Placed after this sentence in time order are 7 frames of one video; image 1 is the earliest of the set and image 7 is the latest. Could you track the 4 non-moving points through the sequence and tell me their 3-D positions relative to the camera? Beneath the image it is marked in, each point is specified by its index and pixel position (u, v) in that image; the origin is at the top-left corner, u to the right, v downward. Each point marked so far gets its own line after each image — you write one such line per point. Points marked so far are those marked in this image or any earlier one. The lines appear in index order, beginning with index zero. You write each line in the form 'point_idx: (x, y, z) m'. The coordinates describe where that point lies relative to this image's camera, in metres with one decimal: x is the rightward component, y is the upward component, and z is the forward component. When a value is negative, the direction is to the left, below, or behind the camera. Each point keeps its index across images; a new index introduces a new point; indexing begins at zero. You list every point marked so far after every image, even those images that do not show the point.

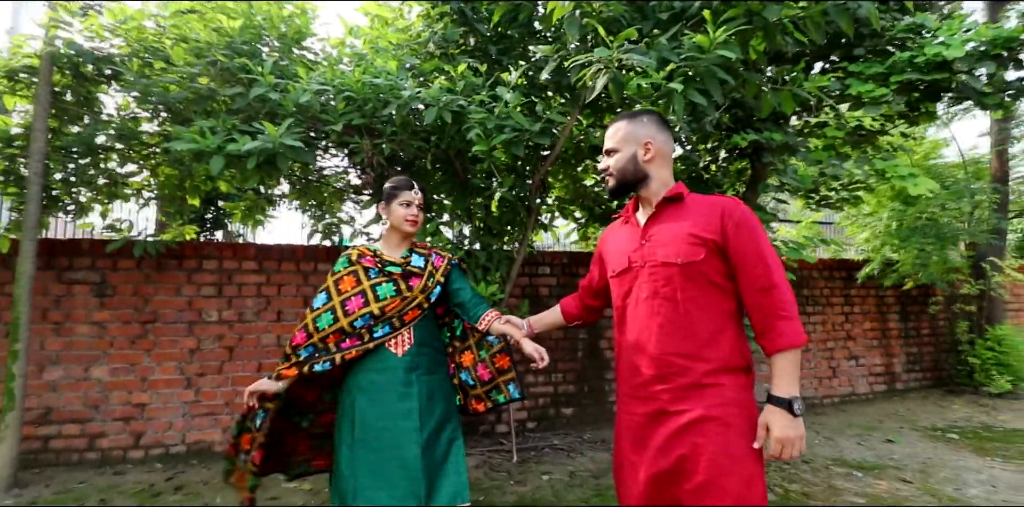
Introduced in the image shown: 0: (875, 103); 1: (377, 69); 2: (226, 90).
0: (+1.6, +0.7, +3.0) m
1: (-0.7, +0.9, +3.3) m
2: (-1.5, +0.8, +3.4) m
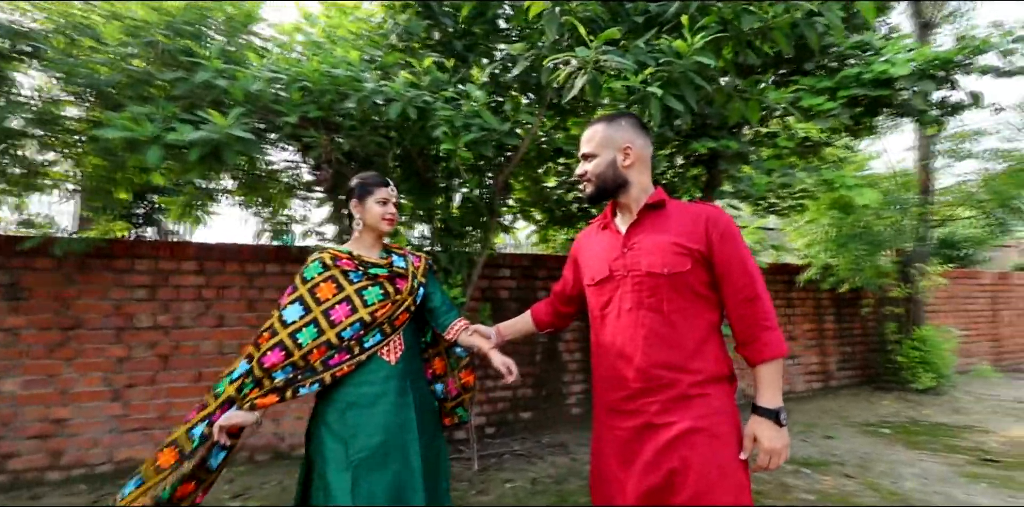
0: (+1.5, +0.7, +3.1) m
1: (-0.8, +0.9, +3.1) m
2: (-1.6, +0.8, +3.1) m
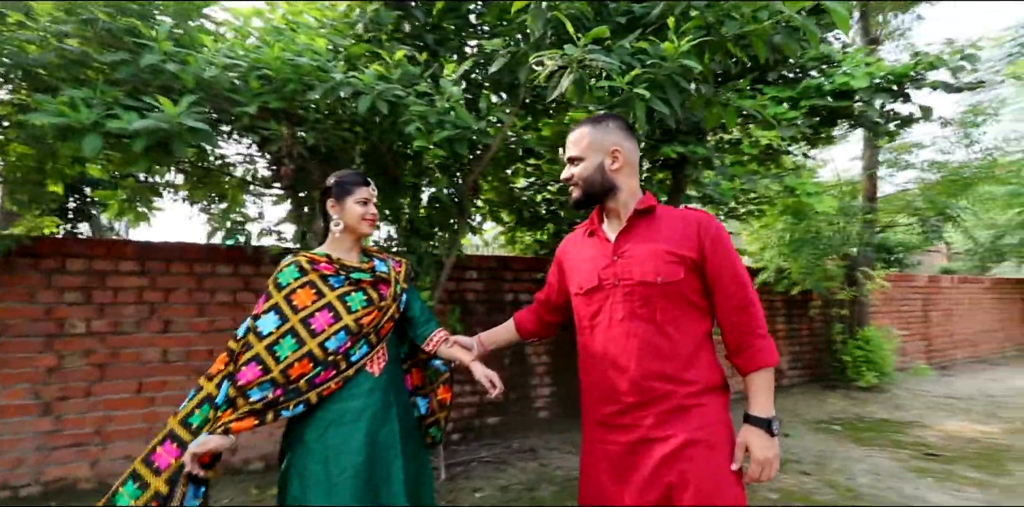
0: (+1.3, +0.6, +3.2) m
1: (-0.9, +0.9, +3.0) m
2: (-1.7, +0.8, +2.8) m
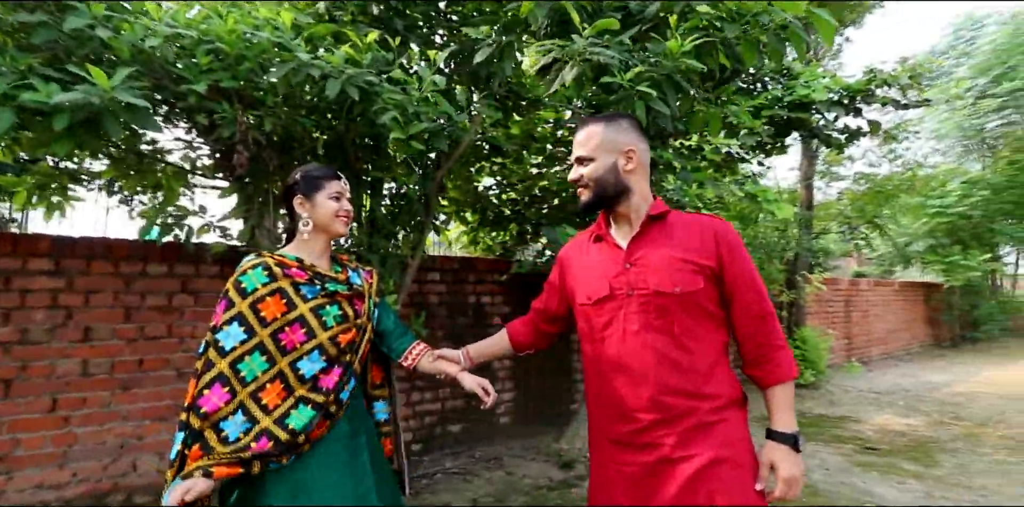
0: (+1.2, +0.6, +3.3) m
1: (-1.0, +0.9, +2.7) m
2: (-1.8, +0.9, +2.4) m
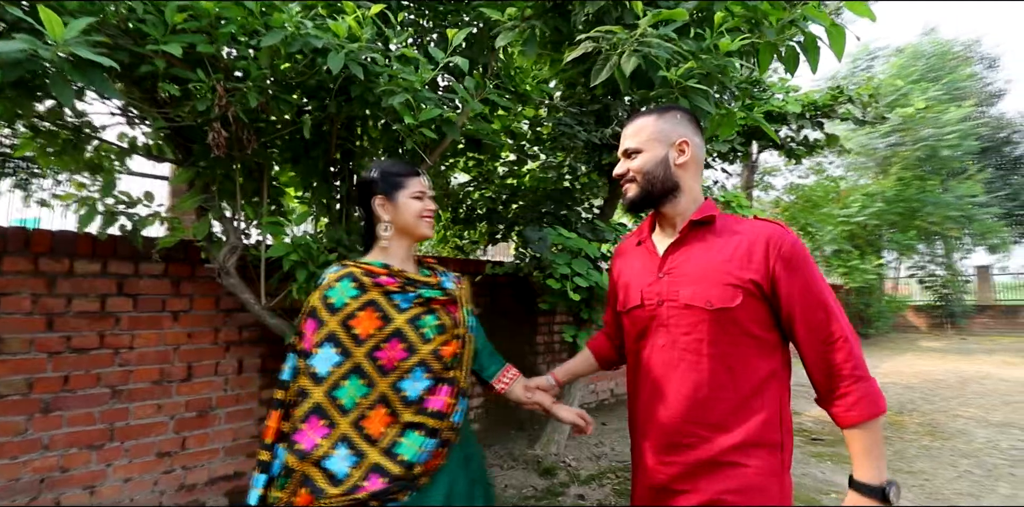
0: (+1.1, +0.6, +3.4) m
1: (-0.9, +0.9, +2.3) m
2: (-1.6, +0.9, +1.9) m
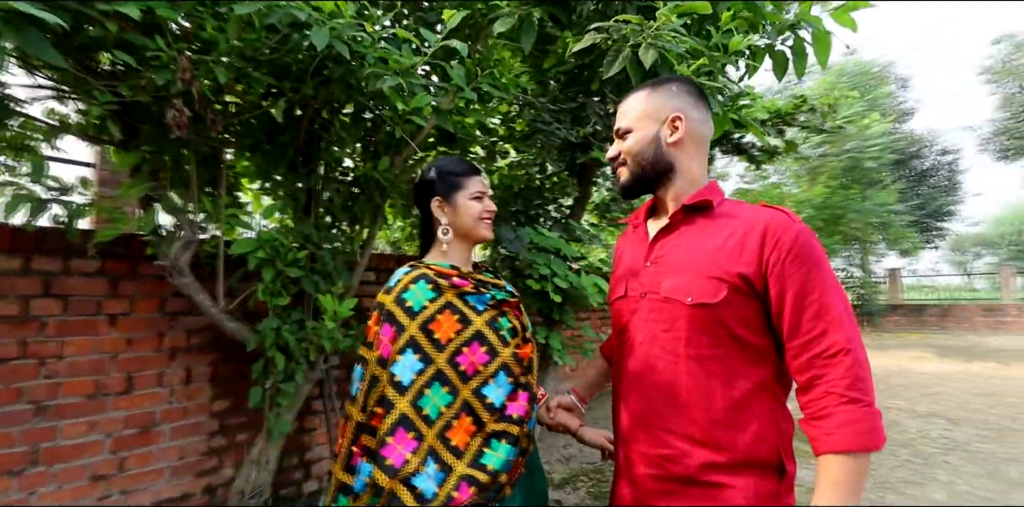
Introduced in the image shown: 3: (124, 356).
0: (+0.9, +0.6, +3.4) m
1: (-0.9, +0.9, +2.0) m
2: (-1.5, +0.9, +1.5) m
3: (-1.4, -0.4, +2.4) m
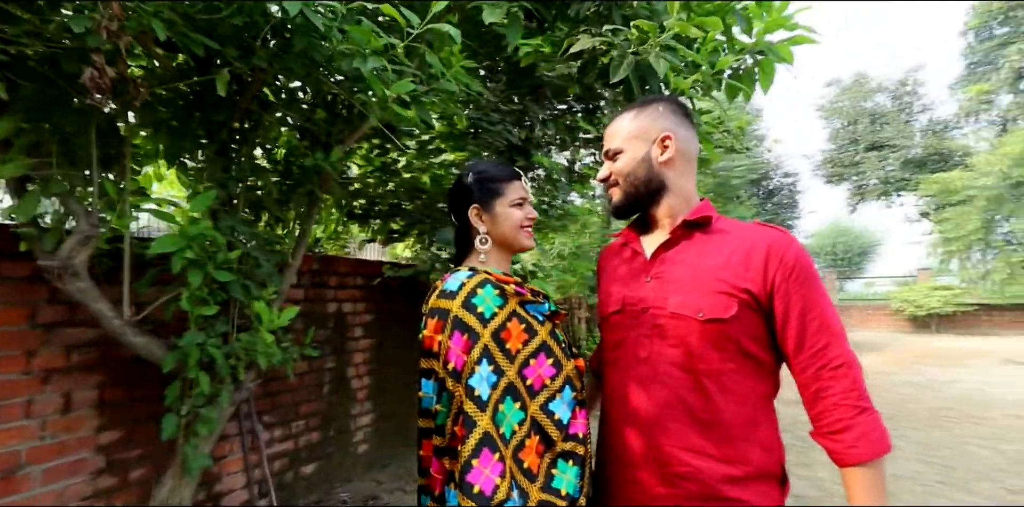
0: (+0.5, +0.6, +3.4) m
1: (-0.9, +0.9, +1.6) m
2: (-1.3, +0.9, +1.0) m
3: (-1.5, -0.4, +1.9) m
